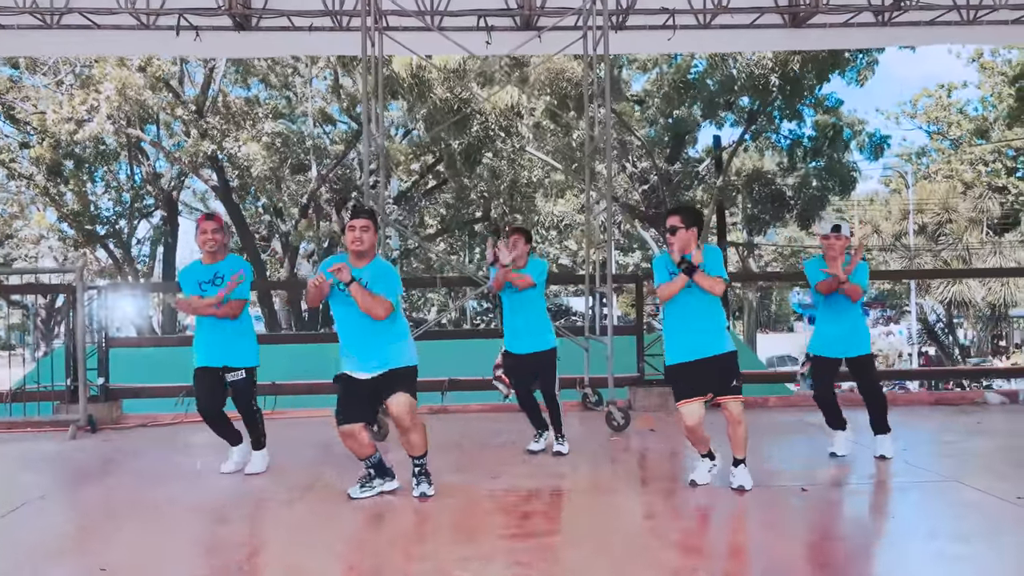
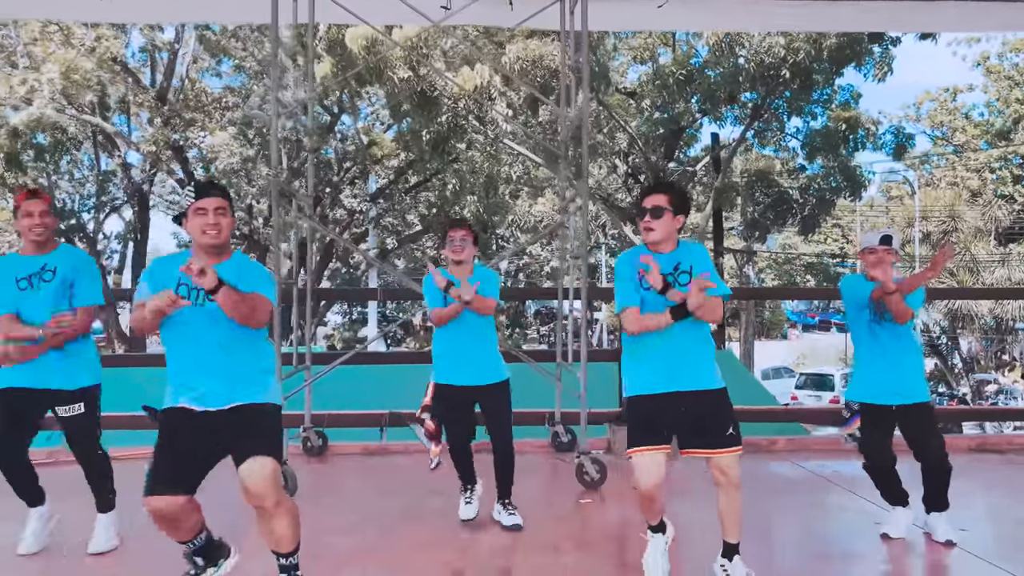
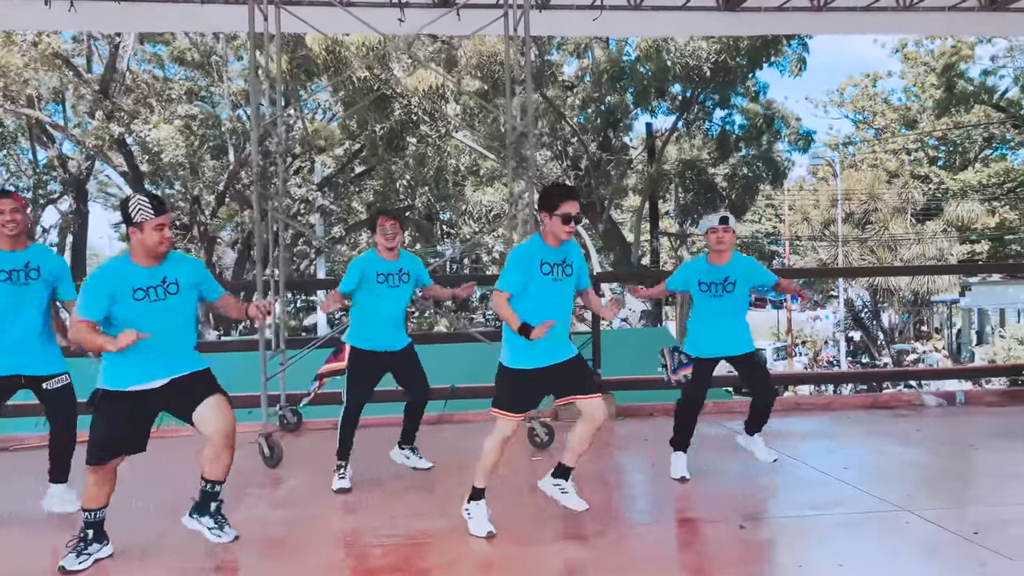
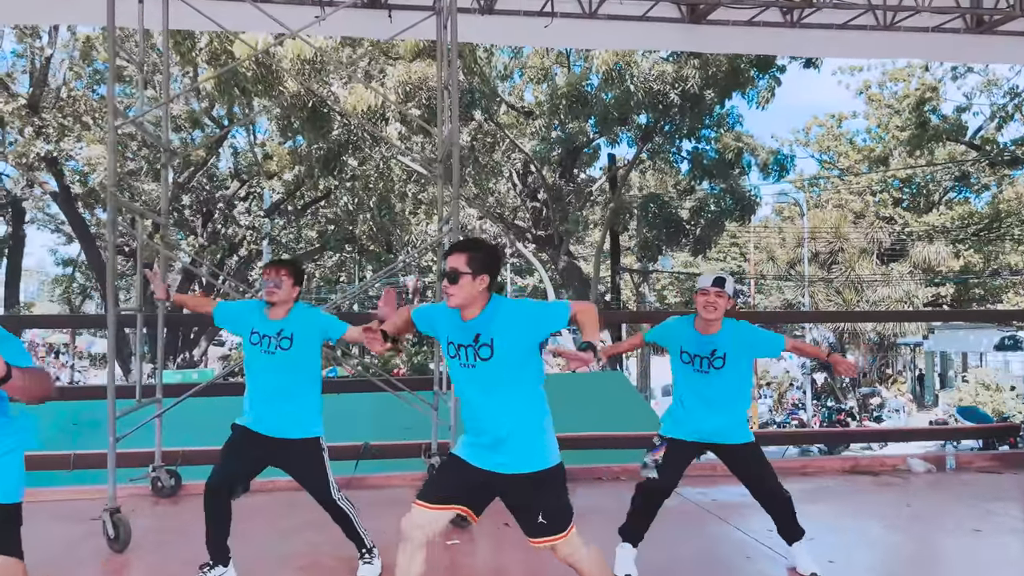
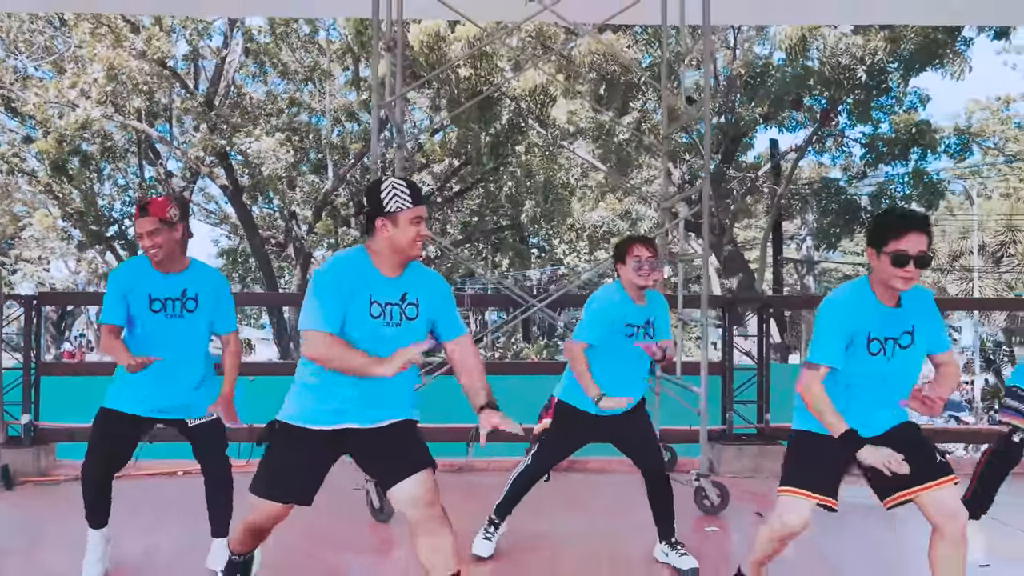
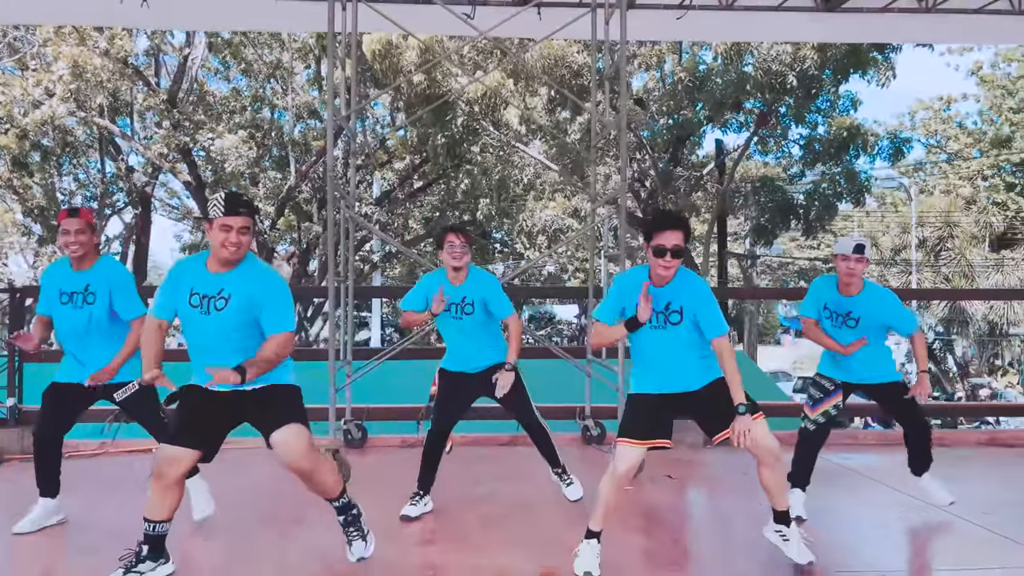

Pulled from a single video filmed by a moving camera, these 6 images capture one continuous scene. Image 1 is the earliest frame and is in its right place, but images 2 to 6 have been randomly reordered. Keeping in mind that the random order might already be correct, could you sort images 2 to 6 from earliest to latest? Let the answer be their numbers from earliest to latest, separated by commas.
3, 4, 2, 5, 6
